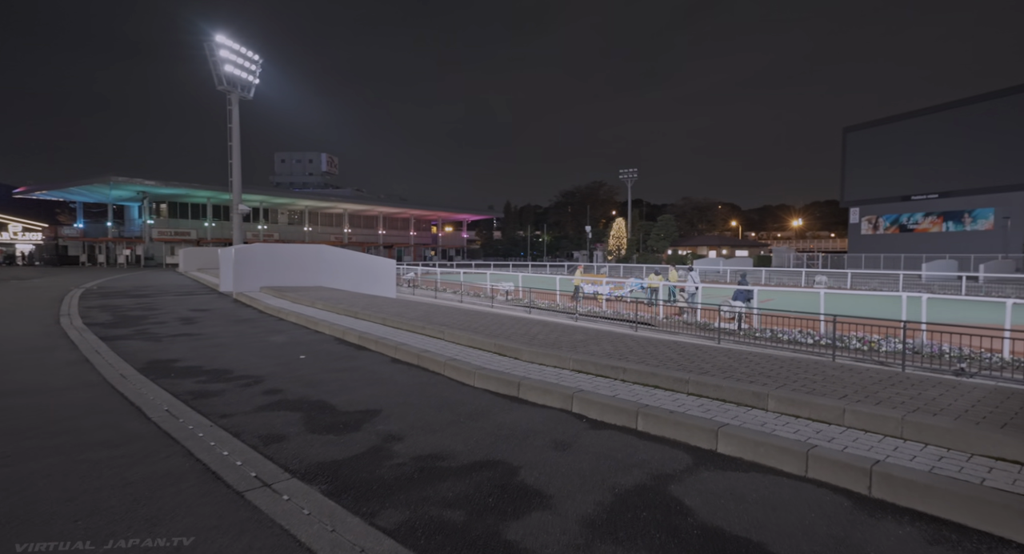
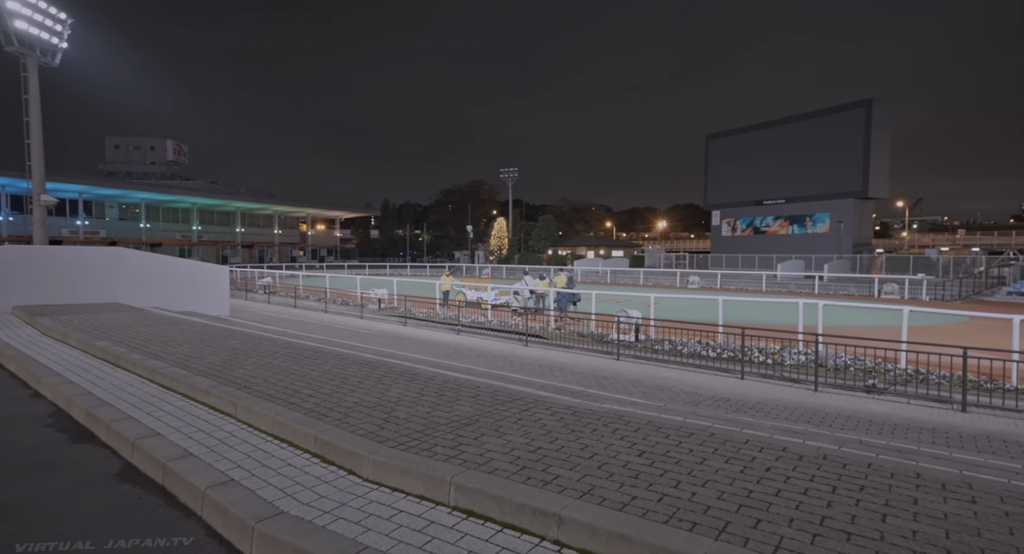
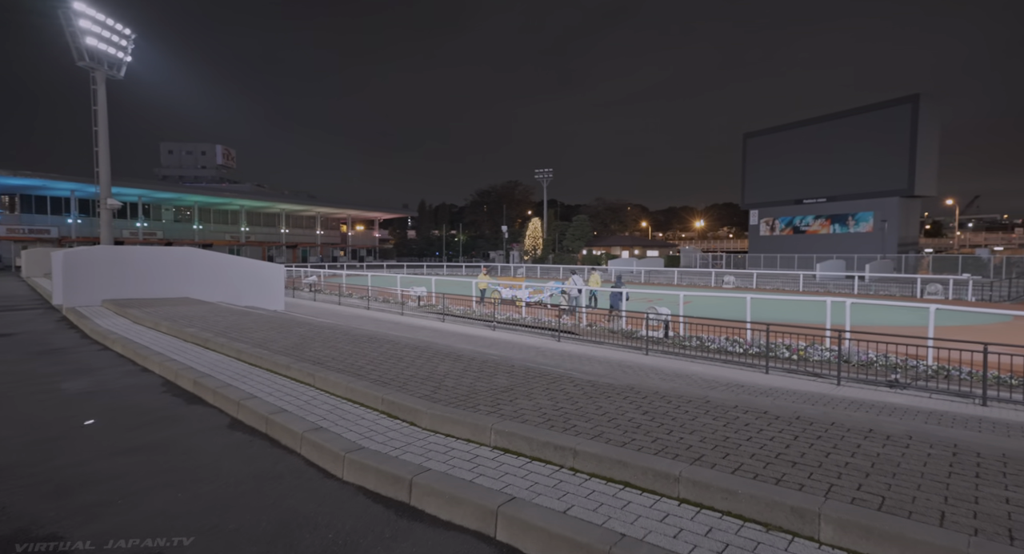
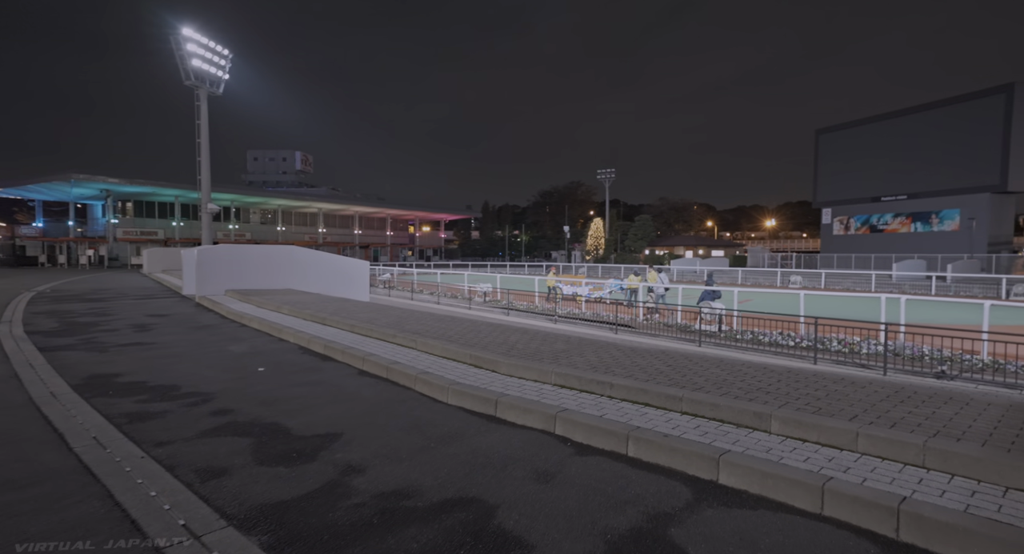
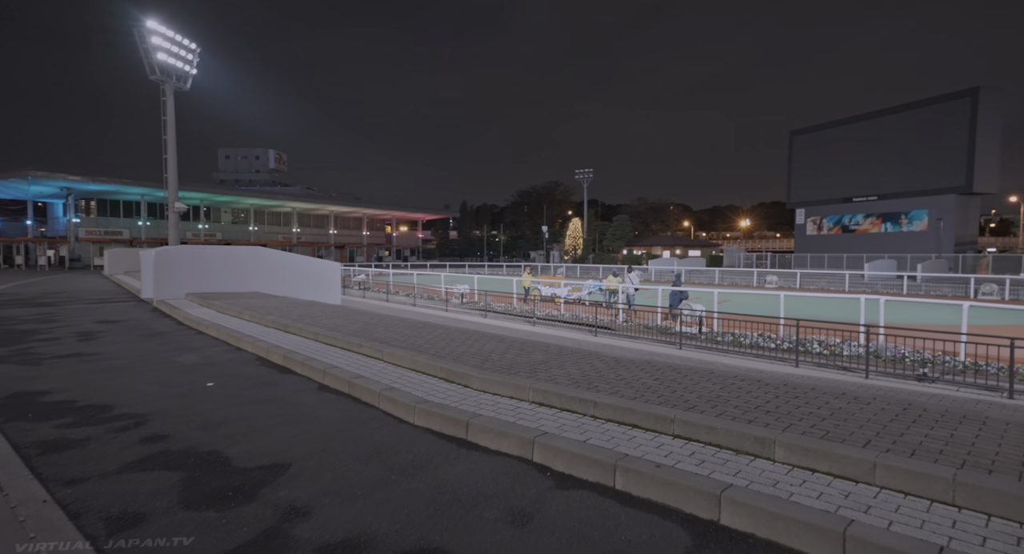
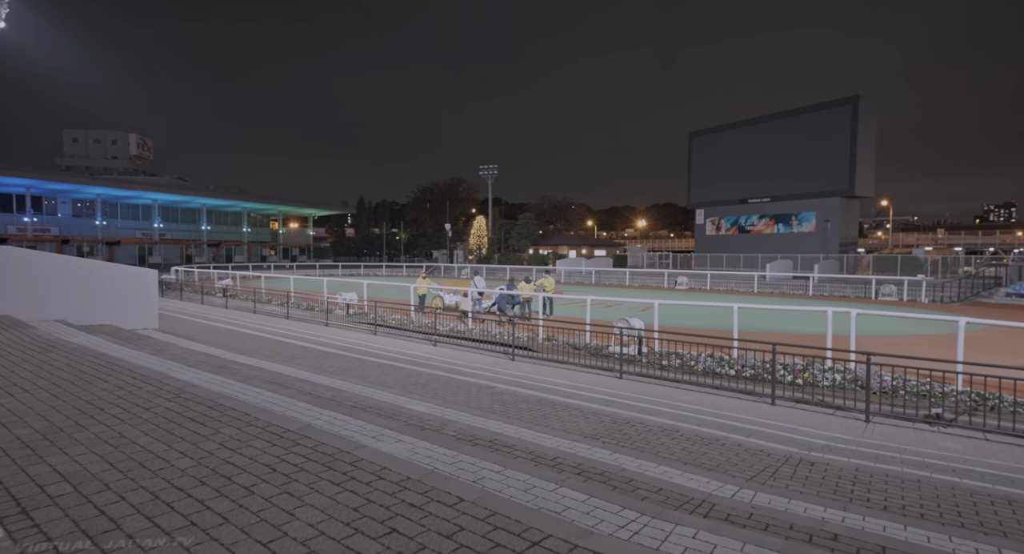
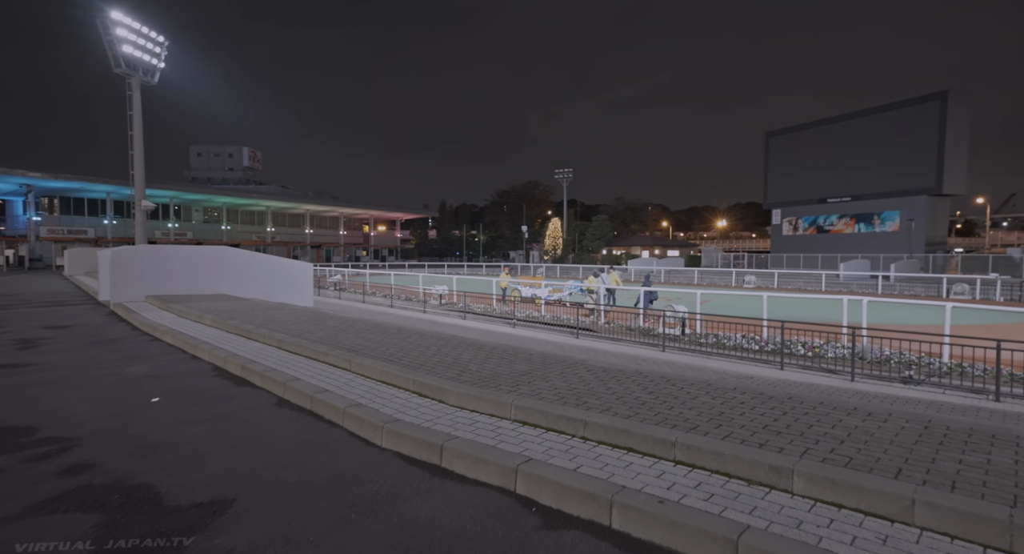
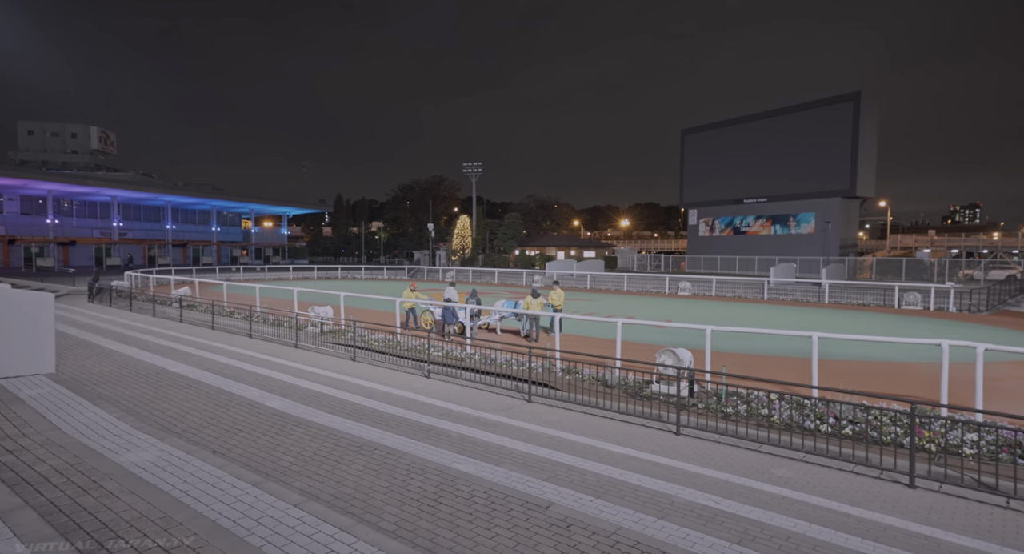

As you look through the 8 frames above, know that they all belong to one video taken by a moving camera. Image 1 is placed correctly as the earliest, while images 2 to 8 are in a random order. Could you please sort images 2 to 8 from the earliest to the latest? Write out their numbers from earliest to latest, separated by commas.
4, 5, 7, 3, 2, 6, 8
